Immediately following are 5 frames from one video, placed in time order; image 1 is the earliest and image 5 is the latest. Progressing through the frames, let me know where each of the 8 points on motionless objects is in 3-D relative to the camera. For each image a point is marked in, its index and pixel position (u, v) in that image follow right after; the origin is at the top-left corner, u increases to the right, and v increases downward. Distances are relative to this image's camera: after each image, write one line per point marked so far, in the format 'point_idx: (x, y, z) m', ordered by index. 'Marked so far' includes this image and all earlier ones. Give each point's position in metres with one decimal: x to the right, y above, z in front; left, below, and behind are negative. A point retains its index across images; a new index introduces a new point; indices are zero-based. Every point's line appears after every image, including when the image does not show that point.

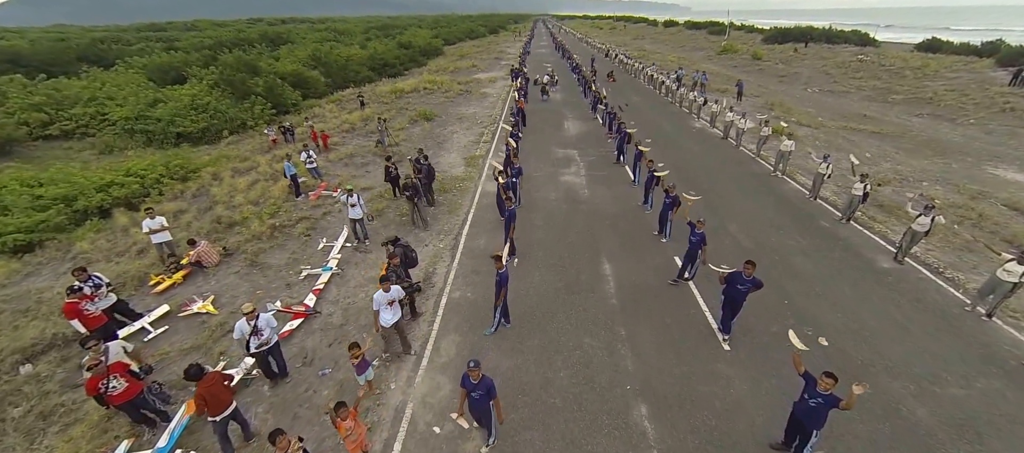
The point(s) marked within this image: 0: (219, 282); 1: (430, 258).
0: (-7.9, -1.5, +9.6) m
1: (-2.3, -0.9, +10.0) m
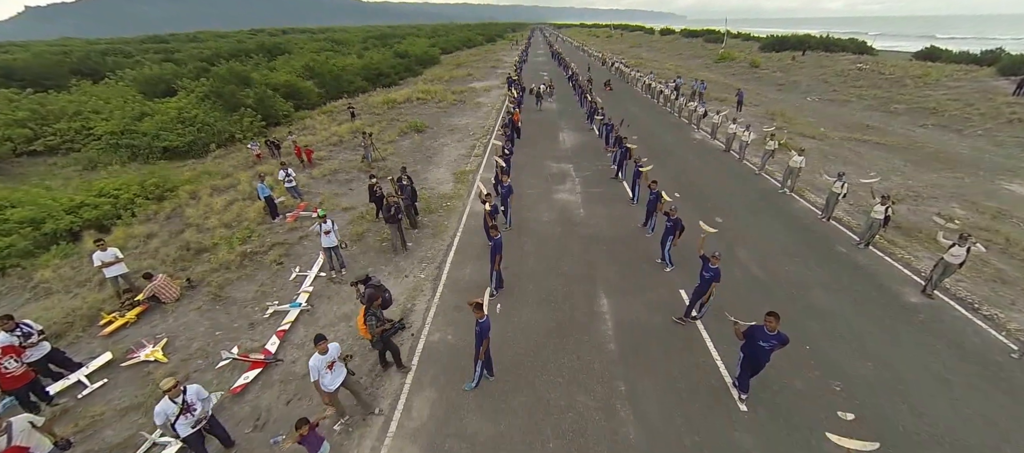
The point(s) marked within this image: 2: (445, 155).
0: (-8.1, -2.3, +8.7) m
1: (-2.6, -1.7, +9.0) m
2: (-3.6, +3.8, +19.0) m
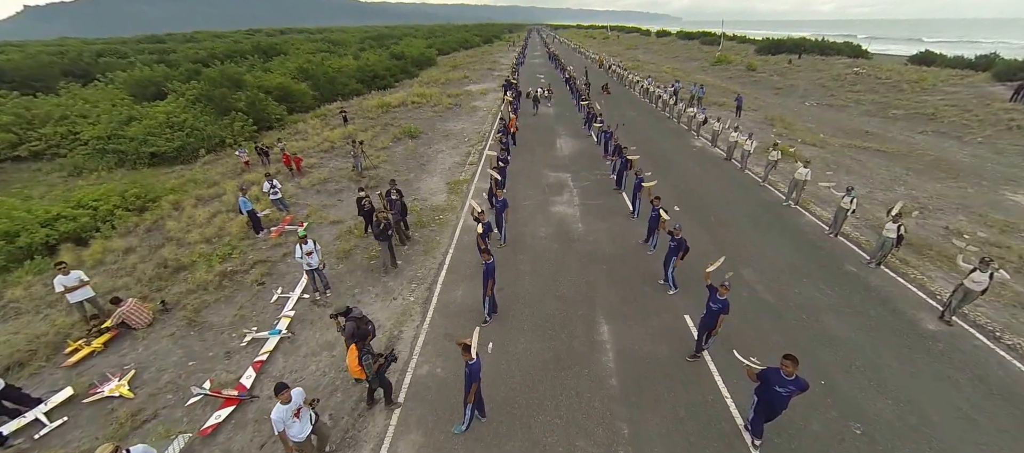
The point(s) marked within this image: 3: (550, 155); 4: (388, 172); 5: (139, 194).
0: (-8.3, -2.8, +8.1) m
1: (-2.7, -2.2, +8.5) m
2: (-3.8, +3.3, +18.5) m
3: (+1.9, +3.6, +18.4) m
4: (-5.9, +2.6, +17.2) m
5: (-16.9, +1.5, +16.2) m
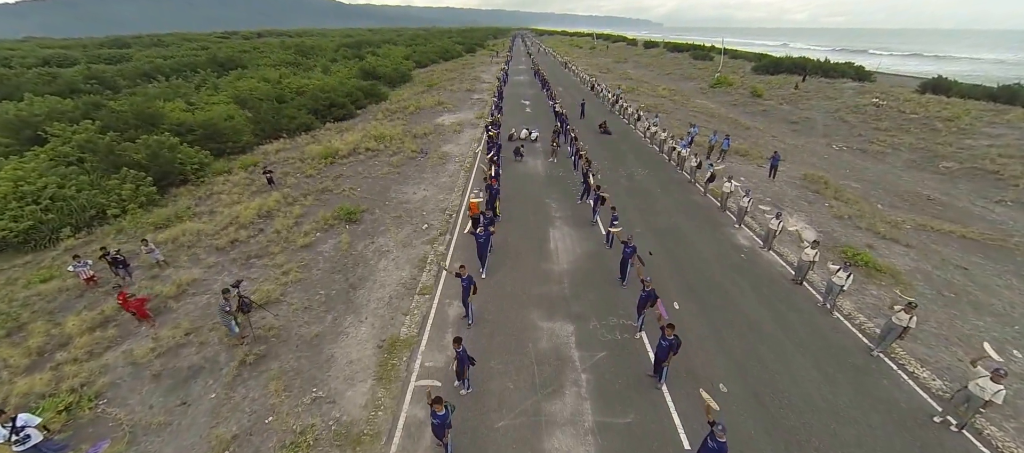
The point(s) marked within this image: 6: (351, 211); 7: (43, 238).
0: (-8.8, -8.0, +2.0) m
1: (-3.2, -7.3, +2.6) m
2: (-4.7, -2.0, +12.6) m
3: (+1.0, -1.5, +12.7) m
4: (-6.8, -2.6, +11.2) m
5: (-17.7, -3.9, +9.8) m
6: (-7.4, +0.8, +16.7) m
7: (-23.3, -0.5, +18.0) m
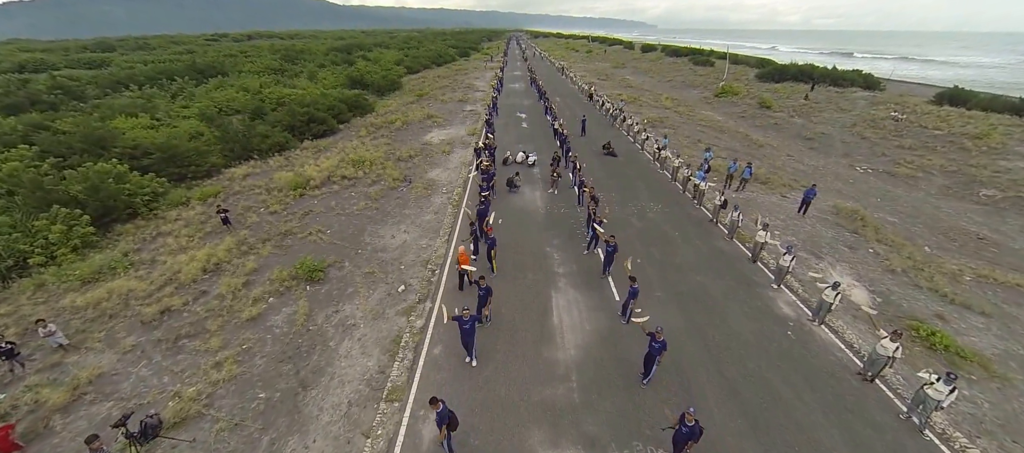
0: (-8.8, -10.2, -0.7) m
1: (-3.3, -9.5, -0.1) m
2: (-4.9, -4.2, +9.9) m
3: (+0.8, -3.7, +10.1) m
4: (-7.0, -4.8, +8.5) m
5: (-17.8, -6.1, +7.0) m
6: (-7.7, -1.4, +14.0) m
7: (-23.5, -2.8, +15.2) m
